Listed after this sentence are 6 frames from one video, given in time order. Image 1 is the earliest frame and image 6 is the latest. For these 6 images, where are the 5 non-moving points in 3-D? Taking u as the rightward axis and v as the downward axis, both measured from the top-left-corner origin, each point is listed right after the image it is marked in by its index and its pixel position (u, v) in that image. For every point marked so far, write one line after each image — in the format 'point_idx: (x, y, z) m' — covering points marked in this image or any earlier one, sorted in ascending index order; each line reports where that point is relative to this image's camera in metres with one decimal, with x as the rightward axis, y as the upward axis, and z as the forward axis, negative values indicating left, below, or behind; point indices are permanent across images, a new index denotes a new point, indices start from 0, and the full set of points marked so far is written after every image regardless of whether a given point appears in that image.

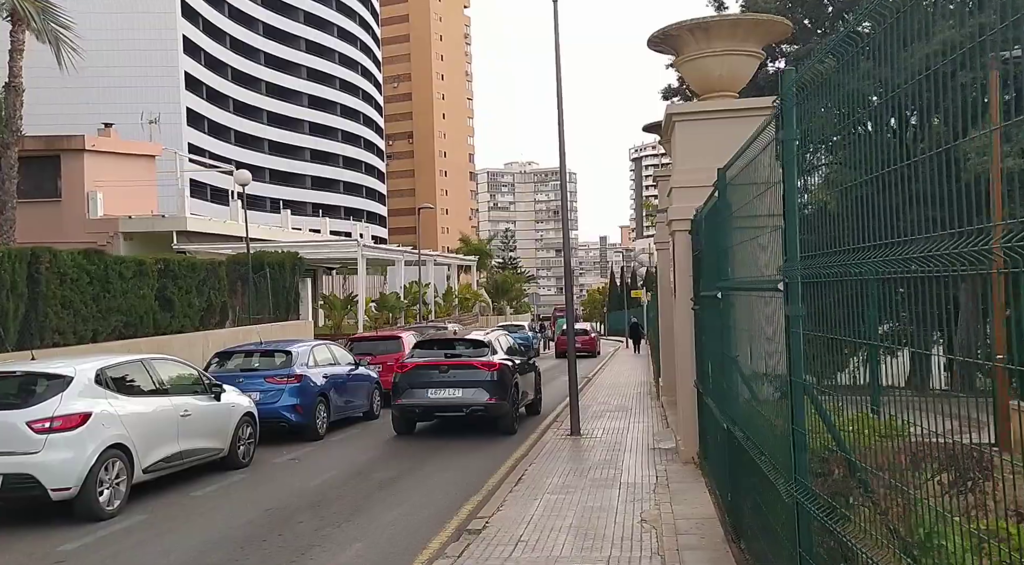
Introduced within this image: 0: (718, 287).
0: (+2.1, 0.0, +8.5) m
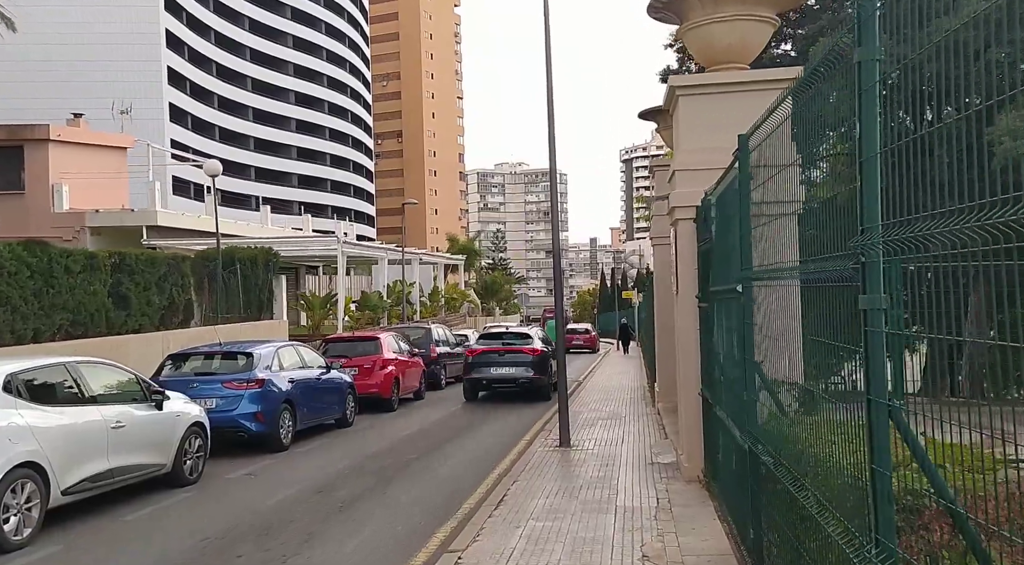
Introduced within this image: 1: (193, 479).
0: (+2.0, 0.0, +7.3) m
1: (-3.8, -2.3, +10.1) m
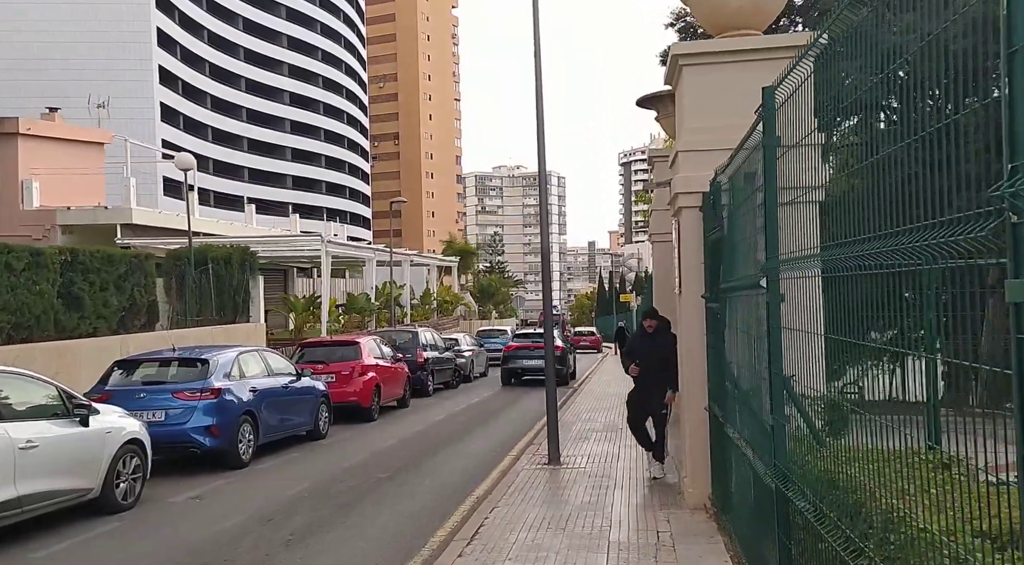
0: (+1.8, +0.1, +6.1) m
1: (-4.0, -2.3, +8.8) m
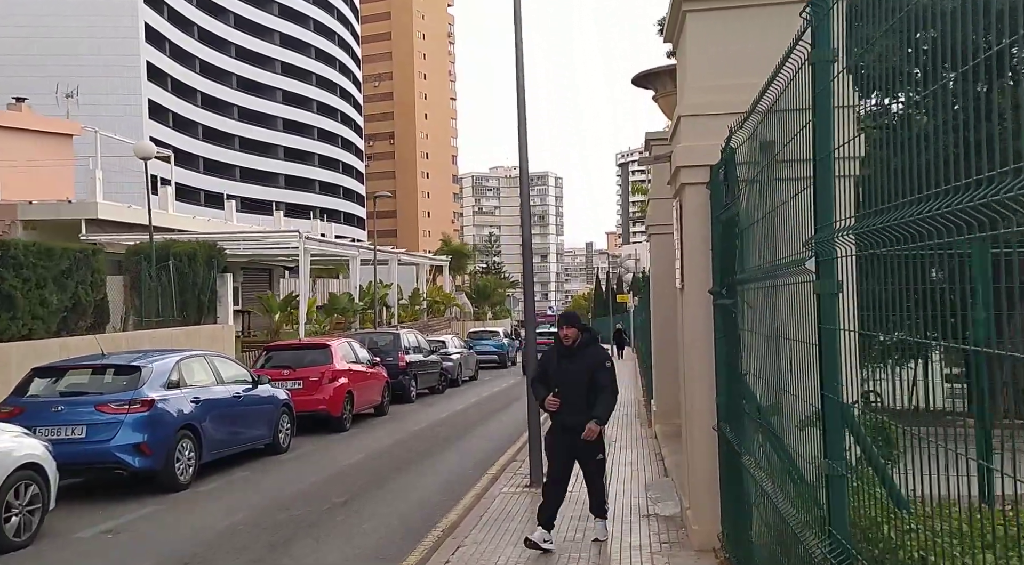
0: (+1.5, +0.1, +4.6) m
1: (-4.3, -2.2, +7.4) m
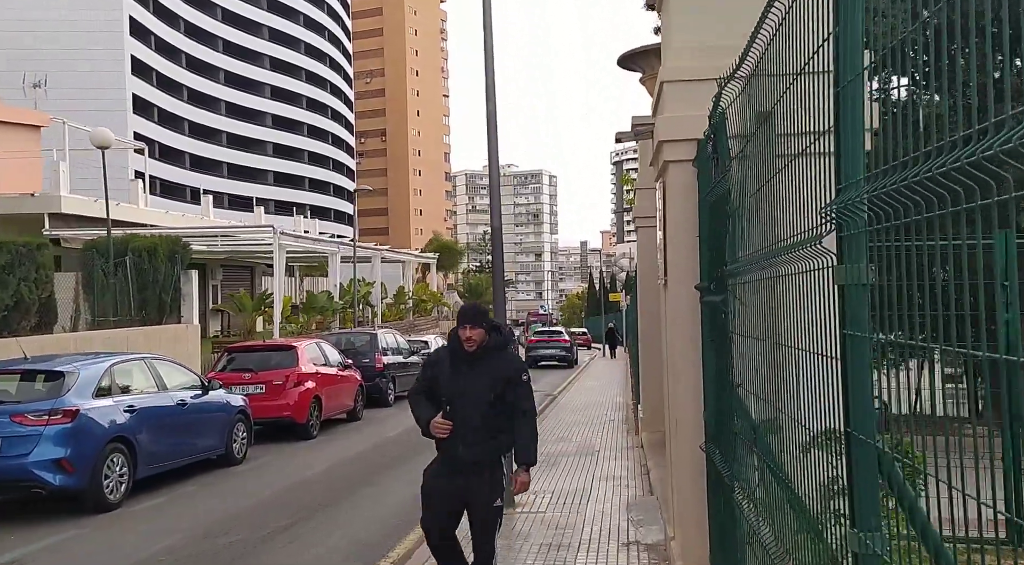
0: (+1.2, +0.2, +3.6) m
1: (-4.6, -2.2, +6.3) m
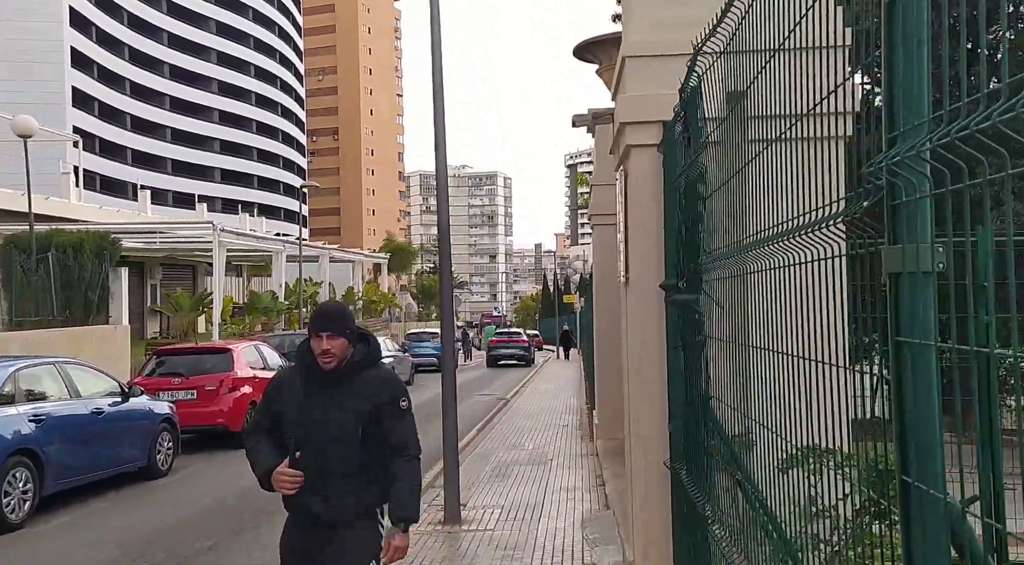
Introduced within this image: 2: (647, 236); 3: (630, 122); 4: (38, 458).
0: (+1.0, +0.2, +3.0) m
1: (-5.0, -2.2, +5.4) m
2: (+0.9, +0.3, +5.5) m
3: (+0.8, +1.0, +5.4) m
4: (-4.8, -1.8, +8.6) m
